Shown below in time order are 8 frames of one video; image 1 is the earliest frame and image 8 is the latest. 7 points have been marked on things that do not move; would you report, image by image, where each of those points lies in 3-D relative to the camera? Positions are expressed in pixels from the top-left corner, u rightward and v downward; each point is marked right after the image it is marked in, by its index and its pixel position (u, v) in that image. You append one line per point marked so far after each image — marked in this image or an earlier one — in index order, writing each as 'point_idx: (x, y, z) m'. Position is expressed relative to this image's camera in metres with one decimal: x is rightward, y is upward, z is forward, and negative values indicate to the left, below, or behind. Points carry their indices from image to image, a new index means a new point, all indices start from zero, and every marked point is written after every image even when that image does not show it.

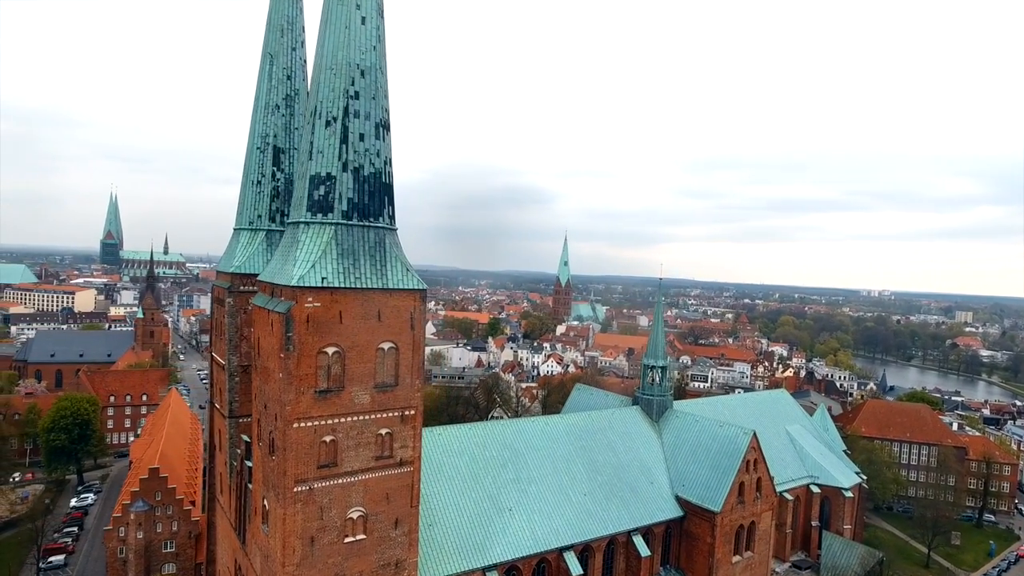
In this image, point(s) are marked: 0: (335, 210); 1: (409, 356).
0: (-4.5, +2.0, +16.4) m
1: (-2.8, -1.8, +17.3) m
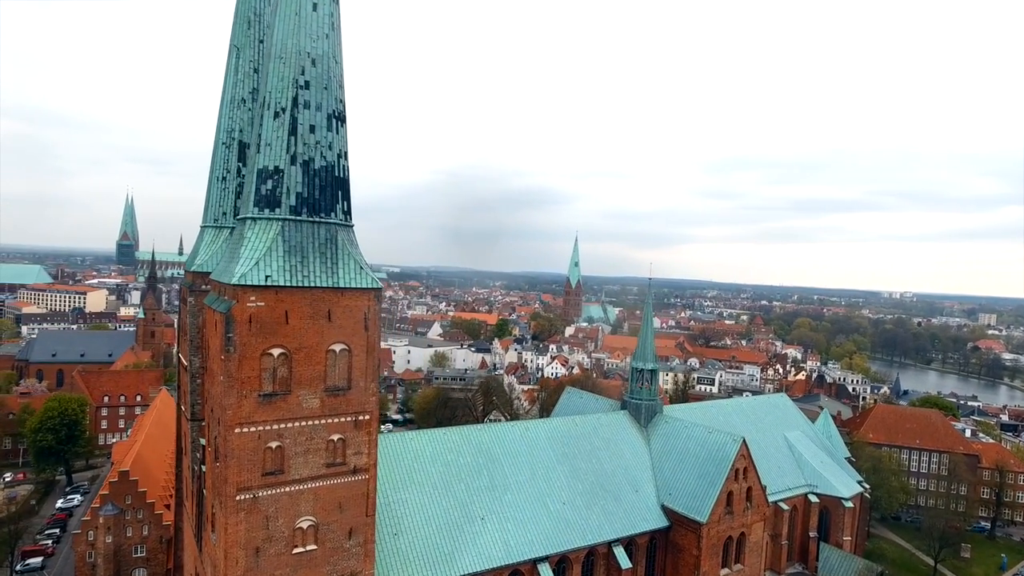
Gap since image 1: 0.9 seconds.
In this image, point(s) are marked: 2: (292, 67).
0: (-5.6, +2.0, +15.6) m
1: (-3.9, -1.8, +16.5) m
2: (-5.5, +5.5, +15.9) m
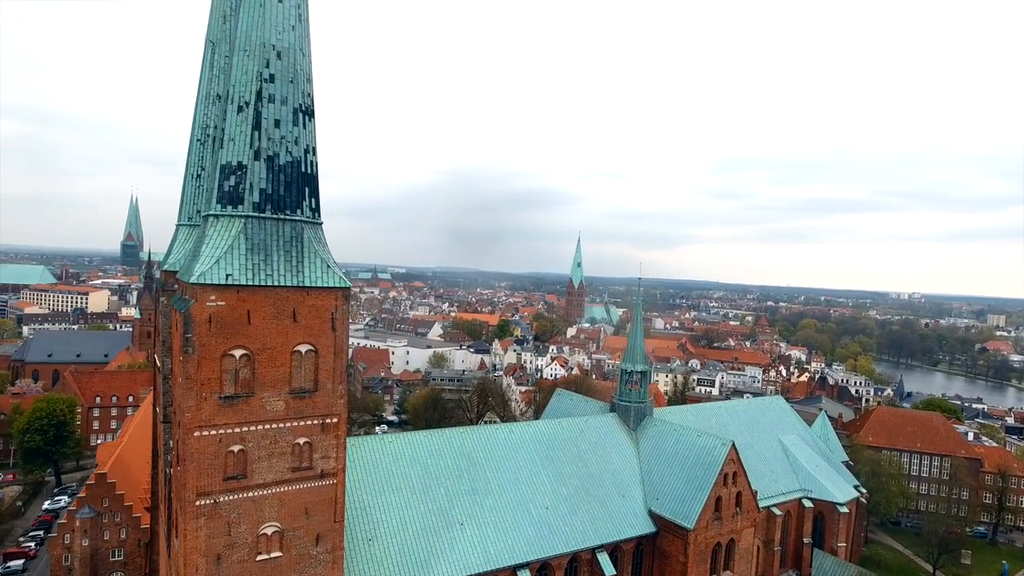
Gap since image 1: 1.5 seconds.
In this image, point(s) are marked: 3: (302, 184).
0: (-6.3, +2.1, +15.2) m
1: (-4.6, -1.8, +16.0) m
2: (-6.2, +5.5, +15.4) m
3: (-5.3, +2.6, +16.0) m
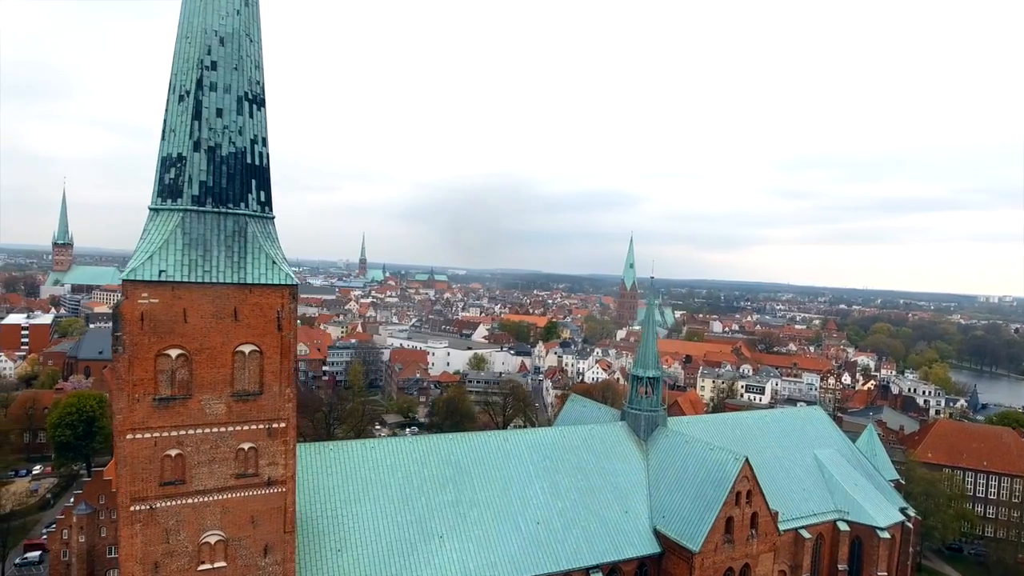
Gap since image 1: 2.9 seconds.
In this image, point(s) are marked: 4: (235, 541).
0: (-7.5, +2.1, +14.5) m
1: (-5.6, -1.7, +15.2) m
2: (-7.3, +5.6, +14.8) m
3: (-6.3, +2.7, +15.2) m
4: (-6.6, -6.0, +15.2) m
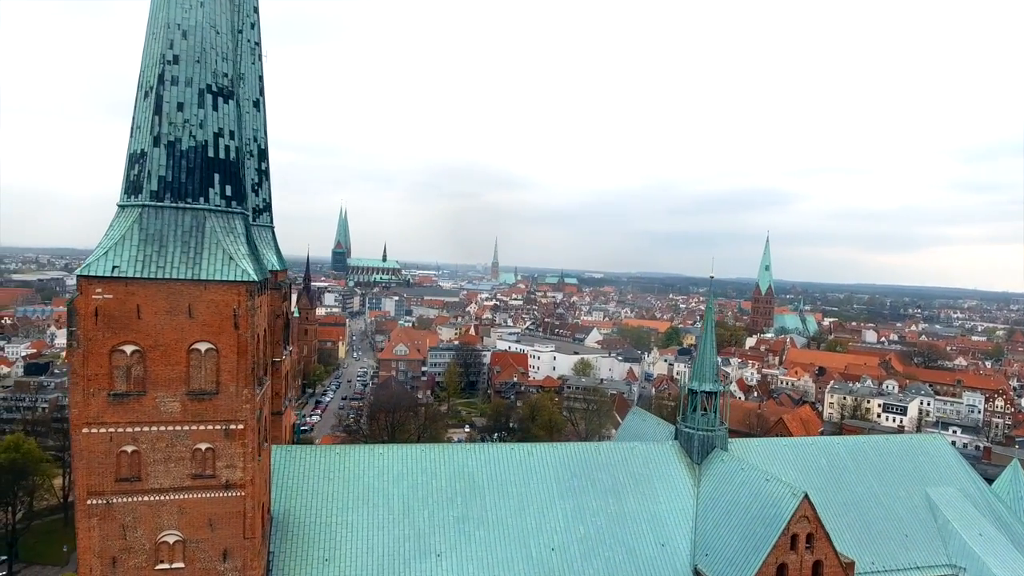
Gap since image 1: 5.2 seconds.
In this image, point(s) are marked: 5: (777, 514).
0: (-8.4, +2.2, +14.5) m
1: (-6.4, -1.6, +14.7) m
2: (-8.1, +5.7, +14.7) m
3: (-7.1, +2.8, +14.9) m
4: (-7.4, -5.9, +14.8) m
5: (+7.7, -6.5, +18.4) m
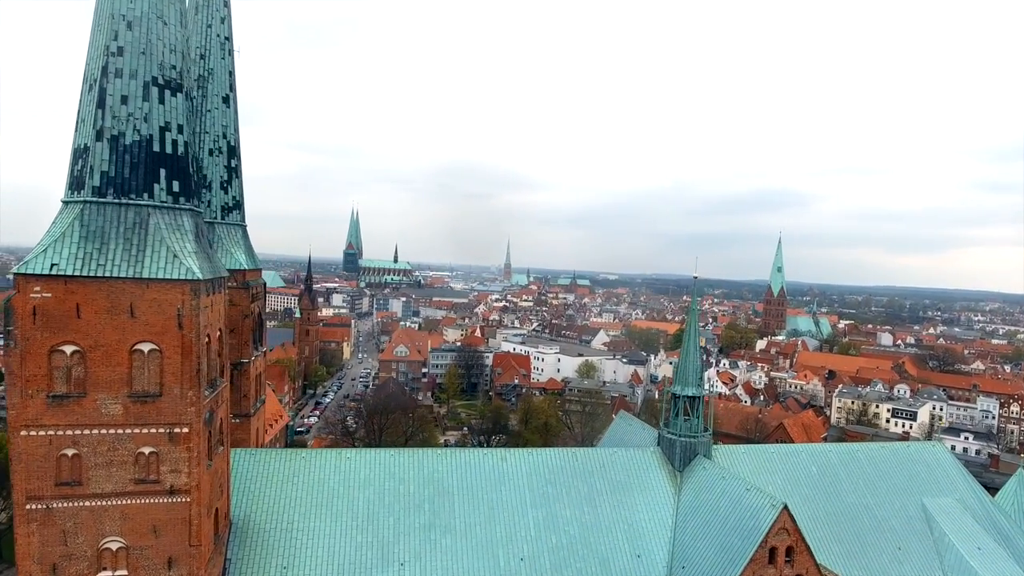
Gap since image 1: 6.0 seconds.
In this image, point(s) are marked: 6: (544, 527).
0: (-9.4, +2.3, +14.0) m
1: (-7.5, -1.6, +14.2) m
2: (-9.1, +5.7, +14.2) m
3: (-8.1, +2.8, +14.4) m
4: (-8.5, -5.9, +14.4) m
5: (+6.7, -6.5, +17.6) m
6: (+1.0, -7.2, +19.4) m
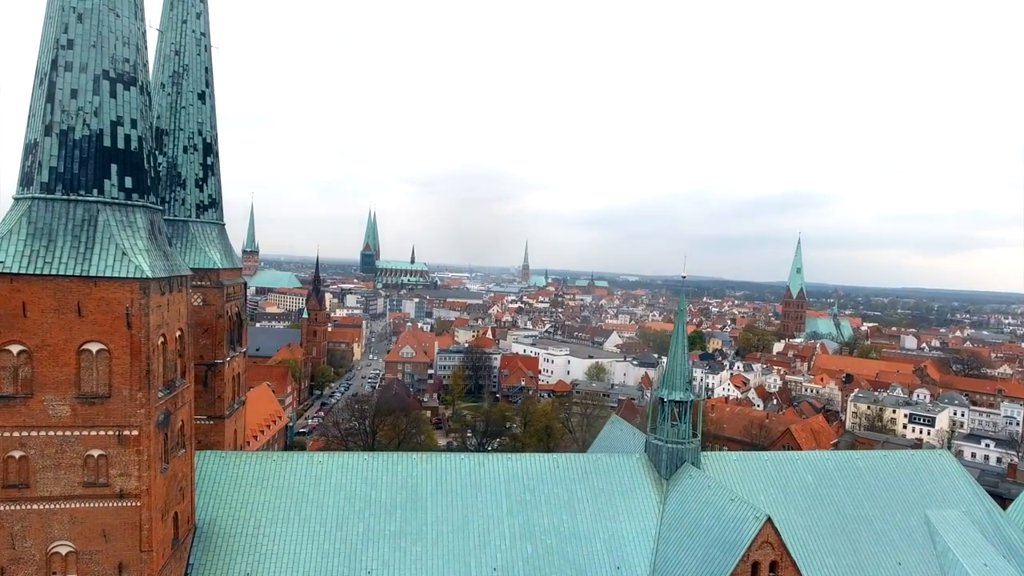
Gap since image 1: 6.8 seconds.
0: (-10.3, +2.3, +13.7) m
1: (-8.4, -1.6, +13.8) m
2: (-10.0, +5.7, +13.9) m
3: (-9.0, +2.8, +14.1) m
4: (-9.4, -5.9, +14.0) m
5: (+5.9, -6.5, +16.7) m
6: (+0.3, -7.2, +18.7) m
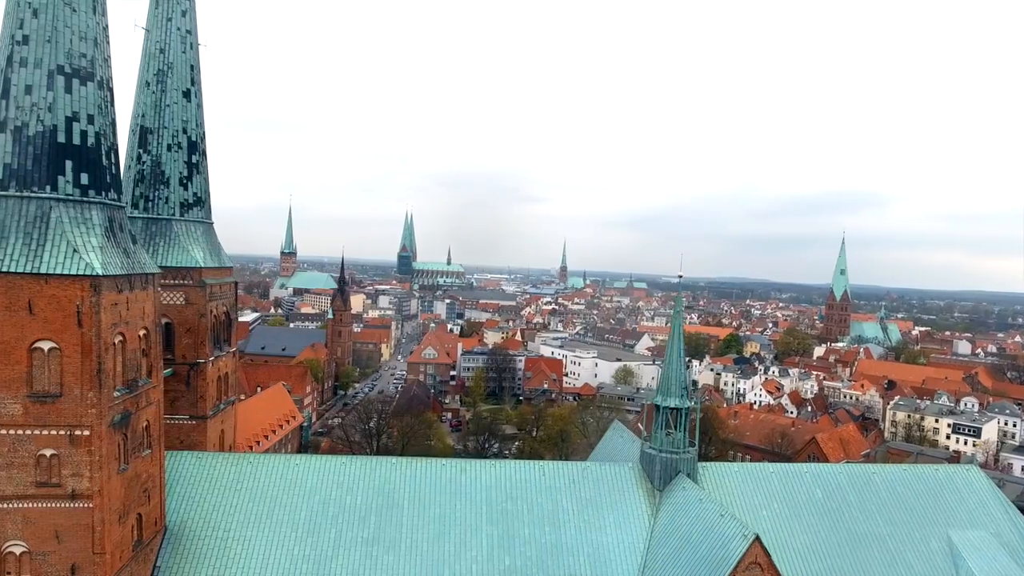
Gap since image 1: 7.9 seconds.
0: (-11.2, +2.3, +13.7) m
1: (-9.3, -1.5, +13.6) m
2: (-10.9, +5.8, +13.9) m
3: (-9.9, +2.9, +13.9) m
4: (-10.3, -5.8, +13.9) m
5: (+5.1, -6.5, +15.5) m
6: (-0.4, -7.2, +17.9) m
